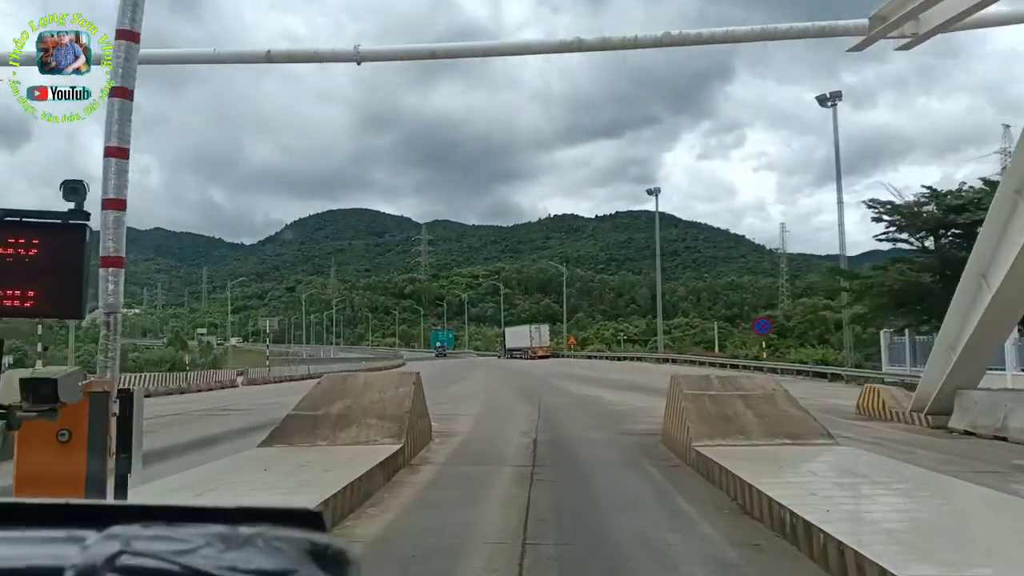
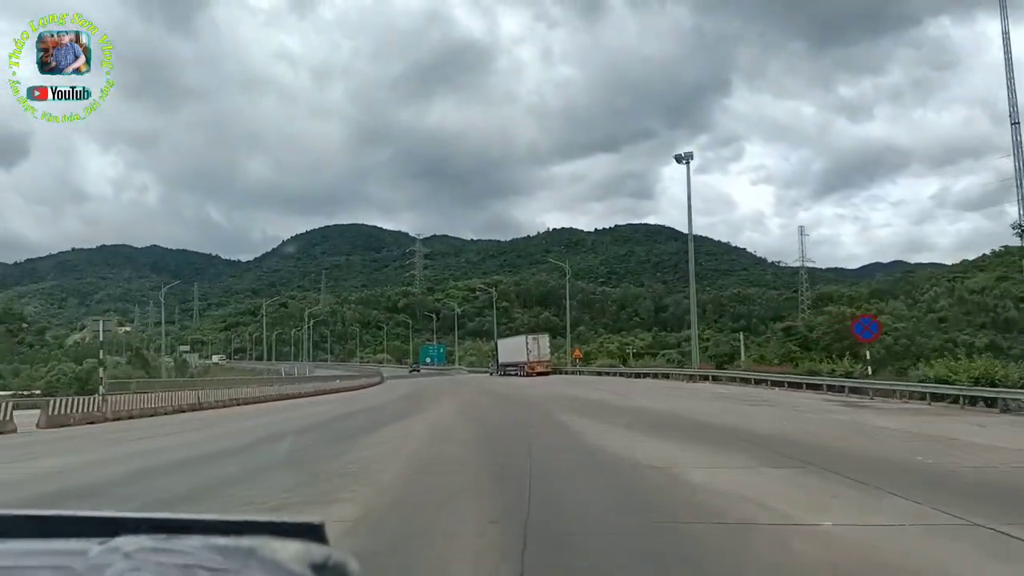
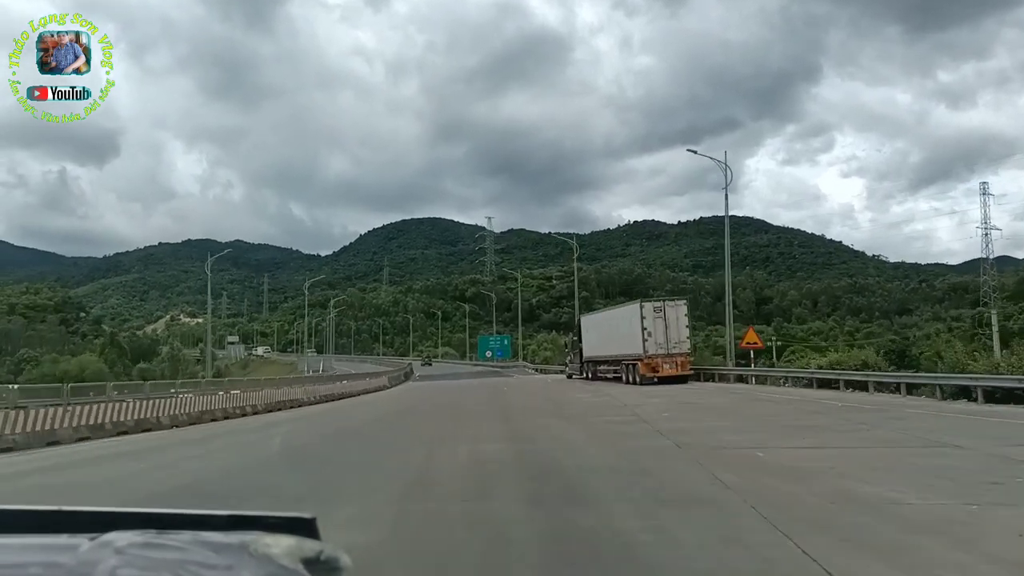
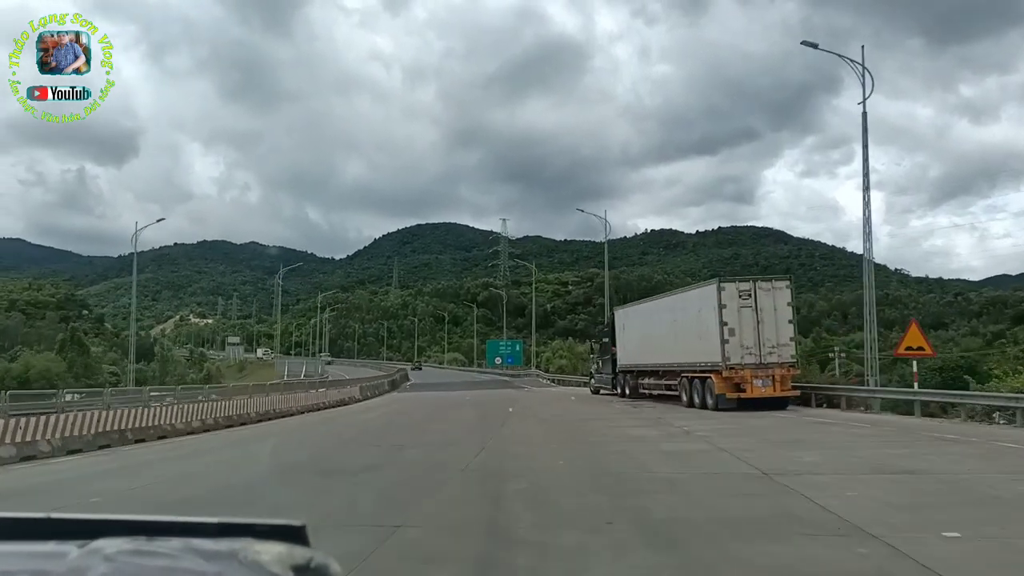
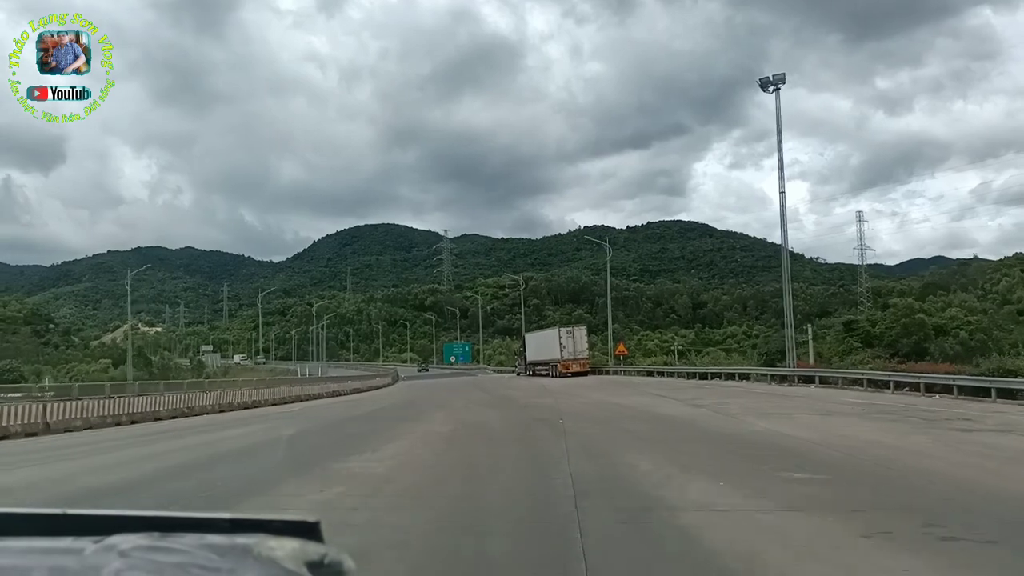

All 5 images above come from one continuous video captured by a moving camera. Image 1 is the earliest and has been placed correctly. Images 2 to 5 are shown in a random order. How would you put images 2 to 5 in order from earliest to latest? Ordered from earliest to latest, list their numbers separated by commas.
2, 5, 3, 4
